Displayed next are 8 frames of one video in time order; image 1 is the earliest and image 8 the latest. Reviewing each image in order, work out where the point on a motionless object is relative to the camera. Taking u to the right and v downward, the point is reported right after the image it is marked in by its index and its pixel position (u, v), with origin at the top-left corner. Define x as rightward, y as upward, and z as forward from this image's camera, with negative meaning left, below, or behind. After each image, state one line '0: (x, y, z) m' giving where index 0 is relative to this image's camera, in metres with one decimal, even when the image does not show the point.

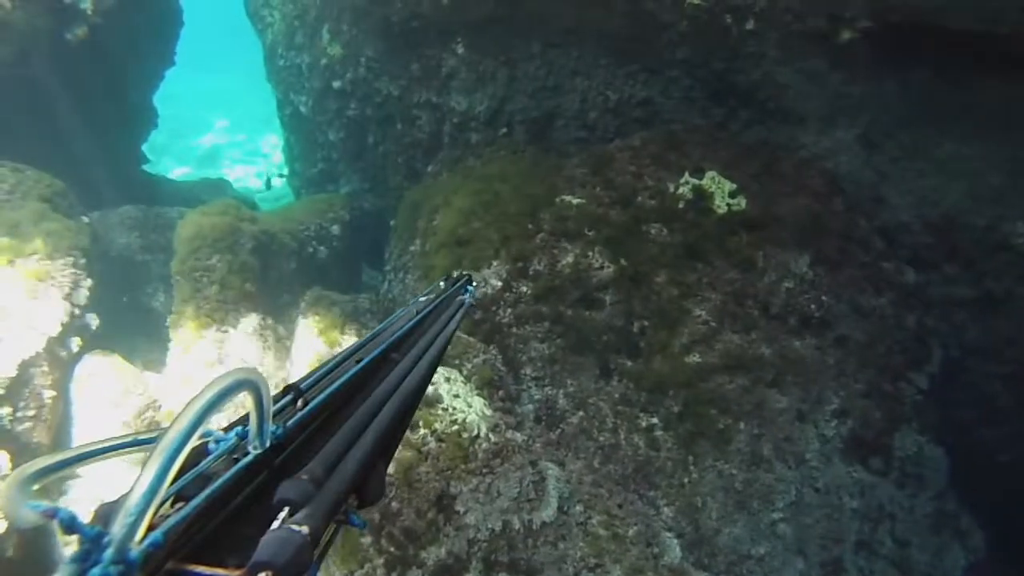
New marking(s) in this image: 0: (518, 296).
0: (0.0, -0.1, +4.8) m
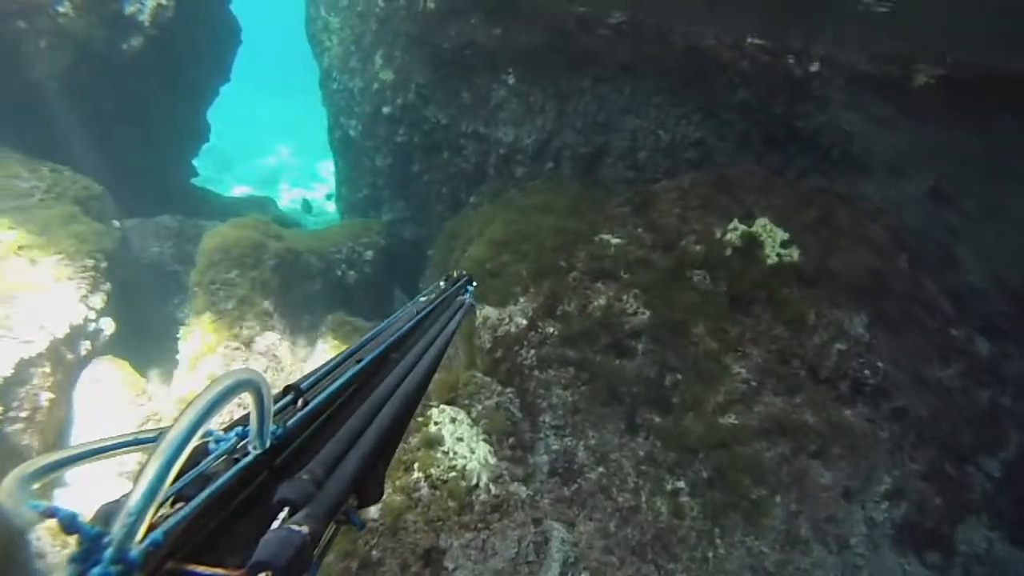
0: (+0.2, -0.3, +4.5) m
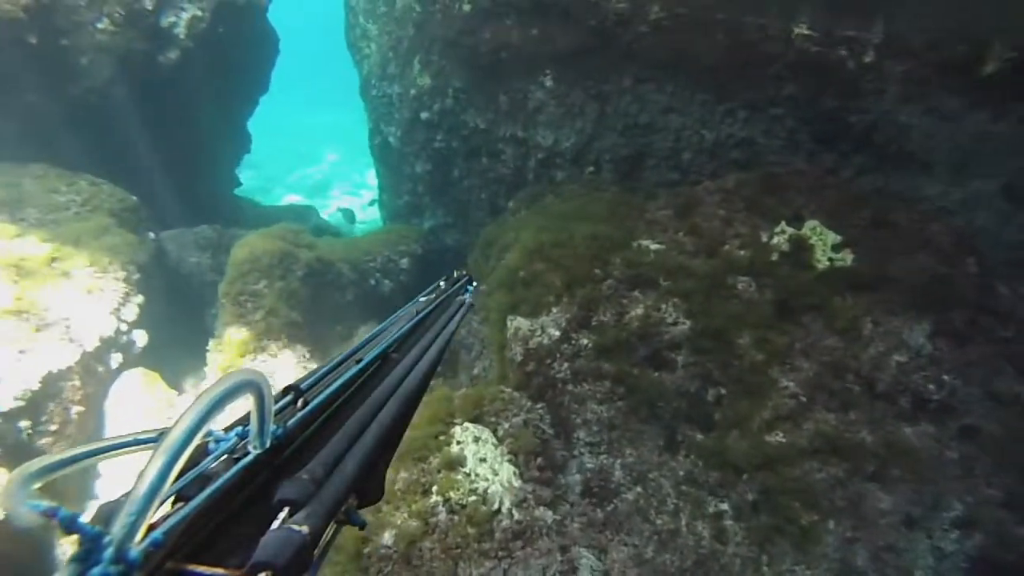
0: (+0.4, -0.4, +4.3) m
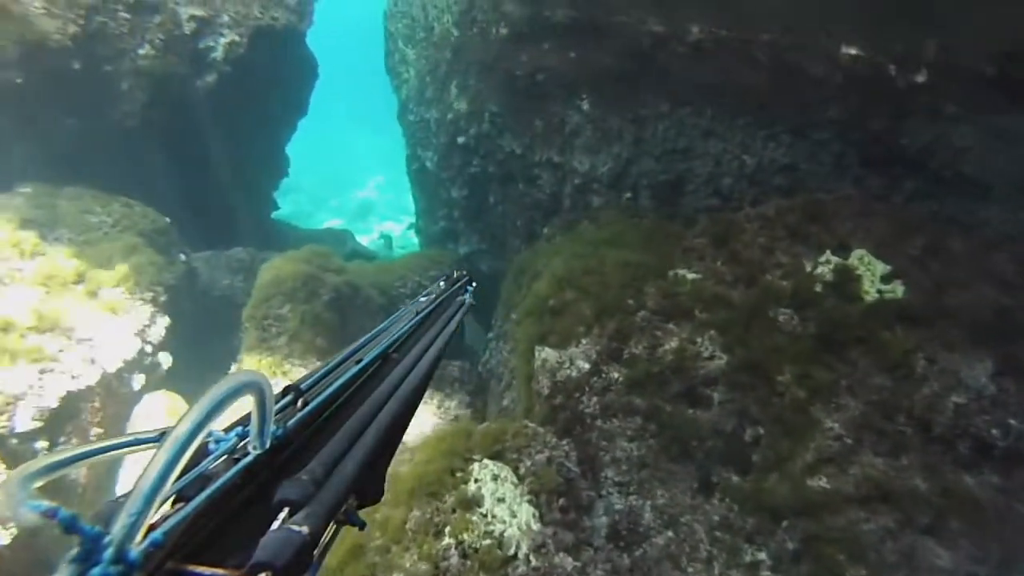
0: (+0.5, -0.5, +4.1) m
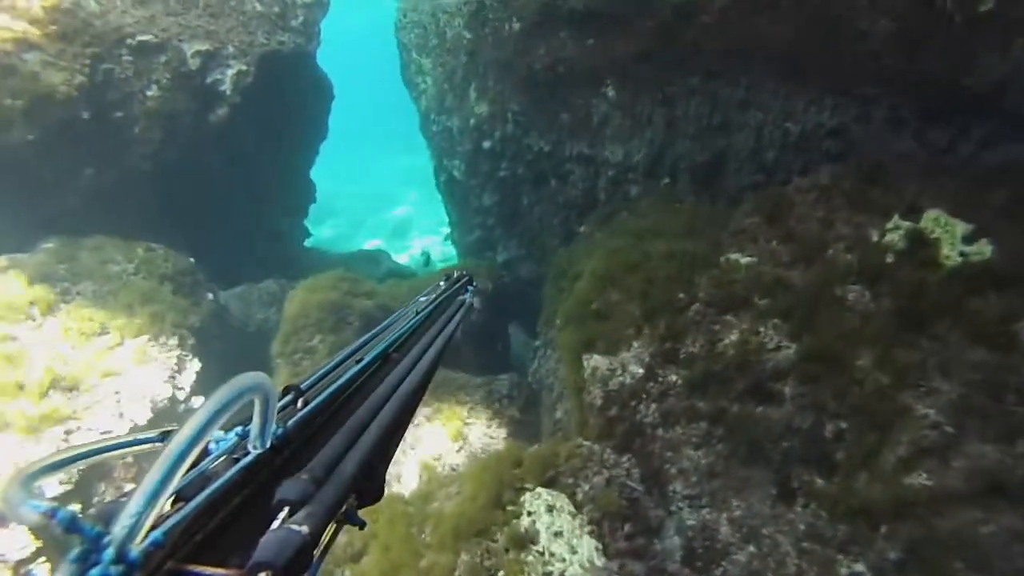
0: (+0.8, -0.5, +3.7) m
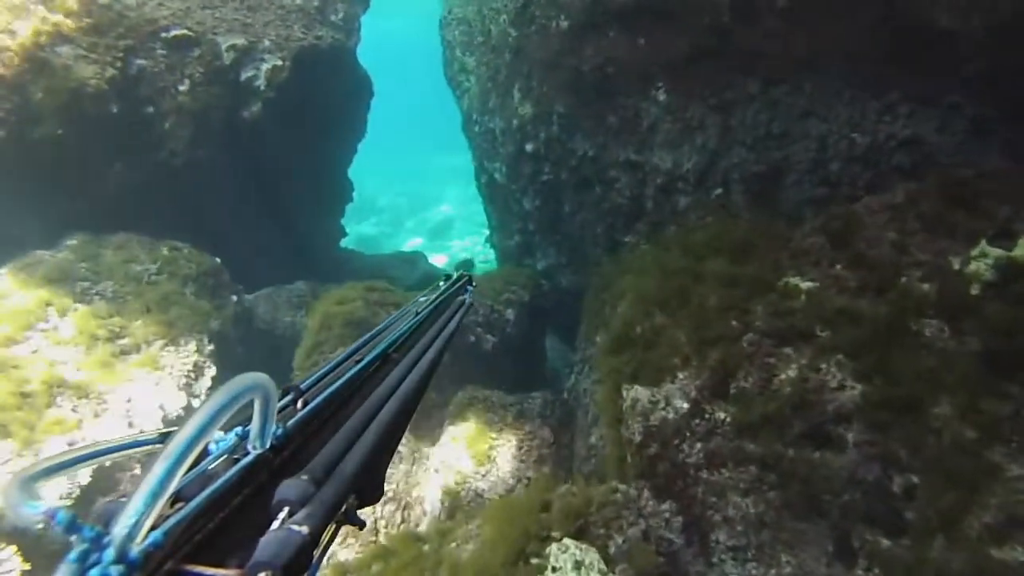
0: (+0.9, -0.6, +3.4) m
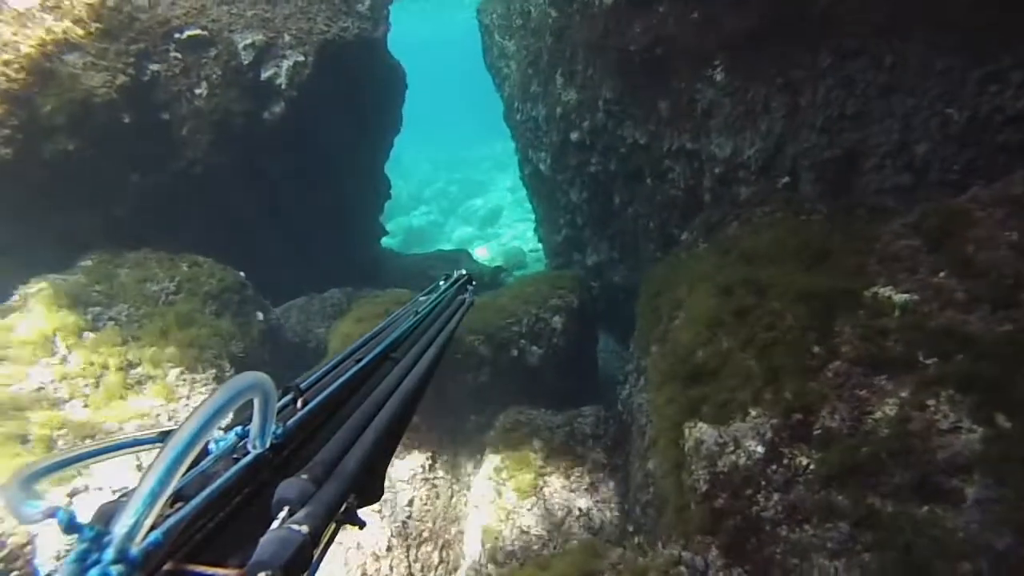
0: (+1.1, -0.7, +2.8) m
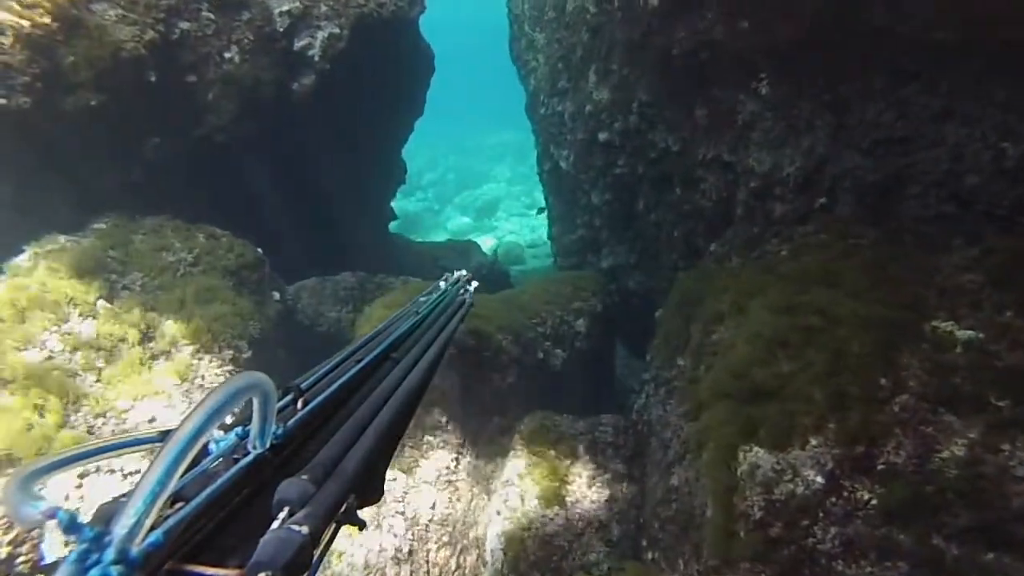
0: (+1.3, -0.8, +2.7) m
